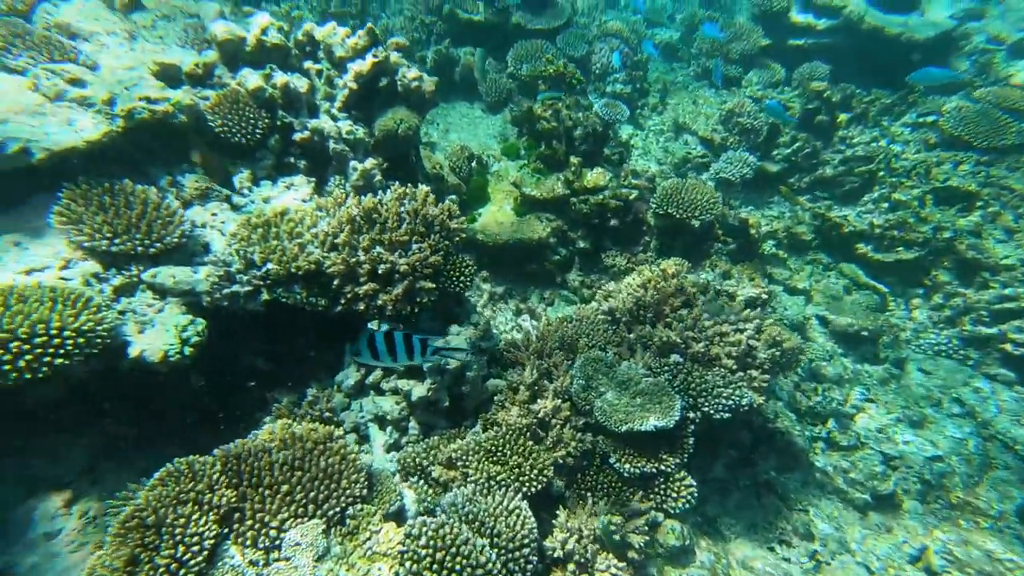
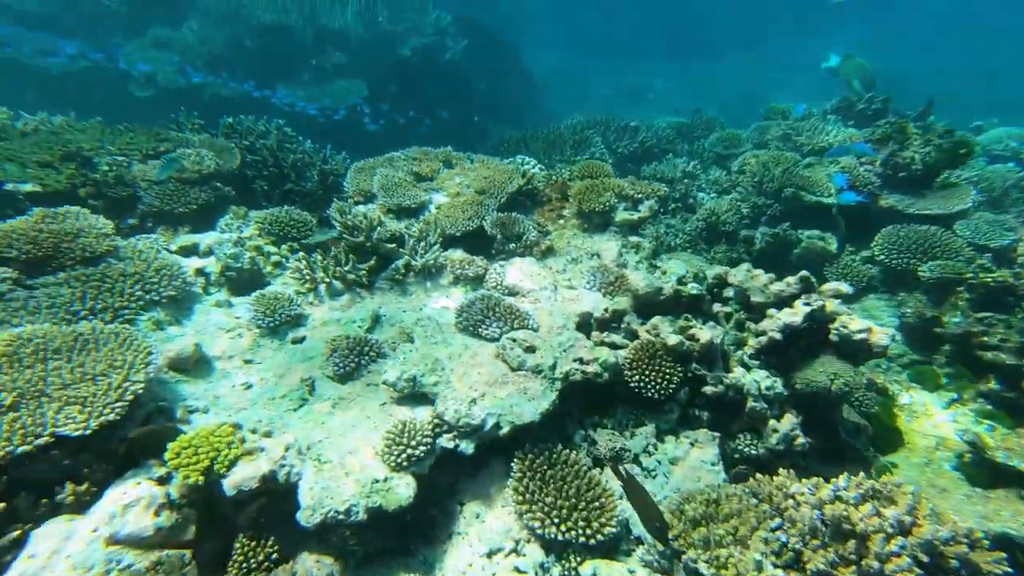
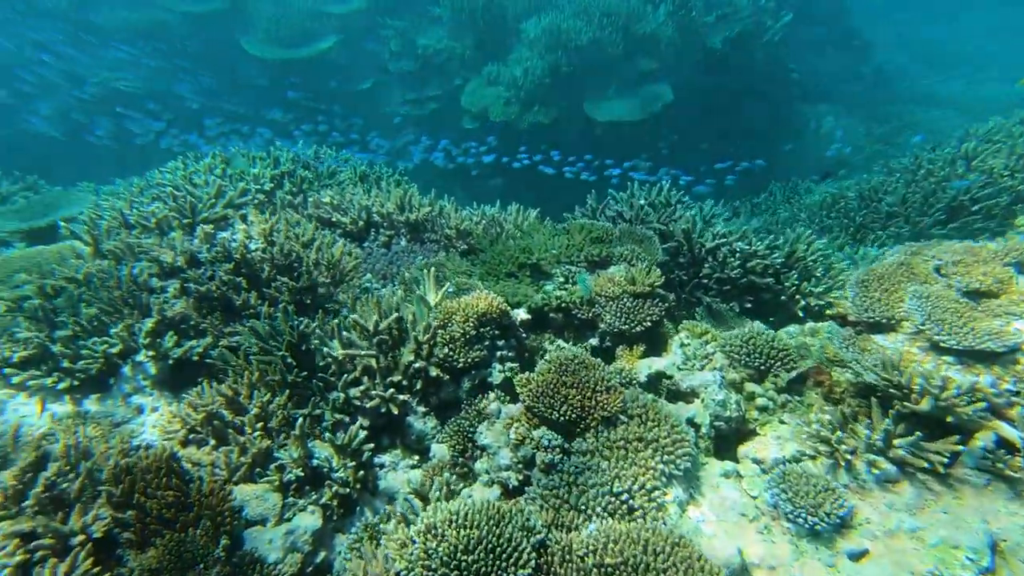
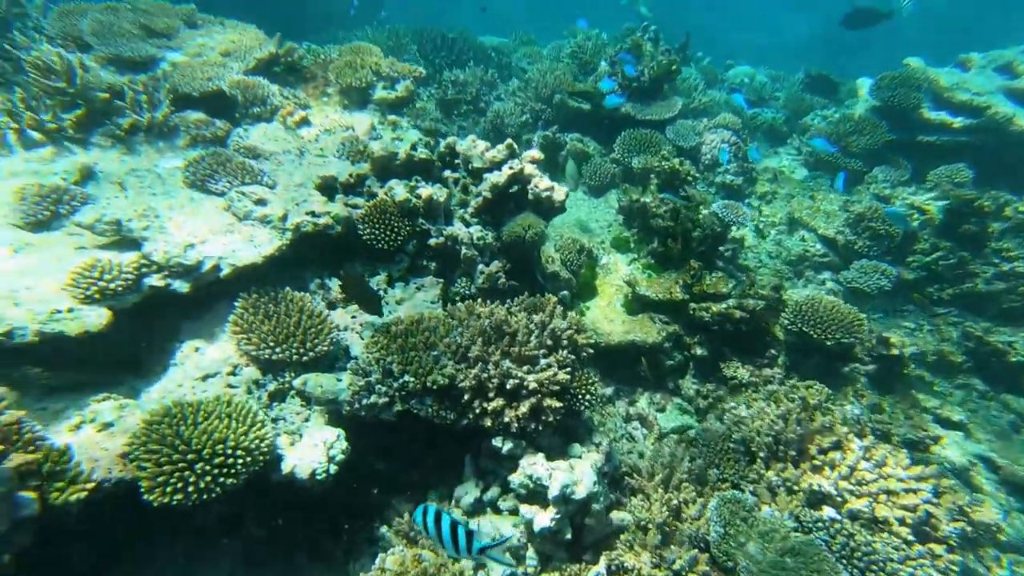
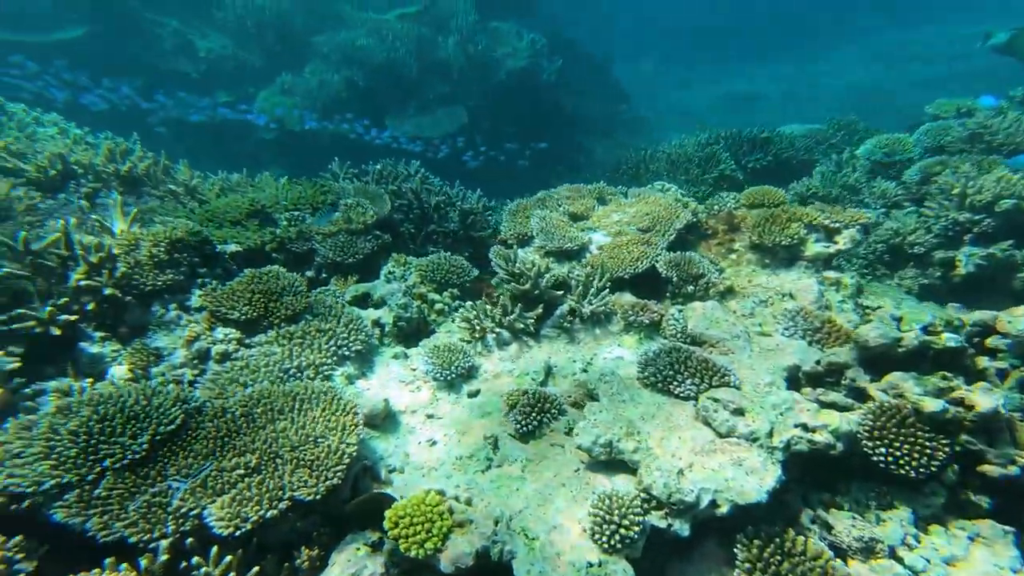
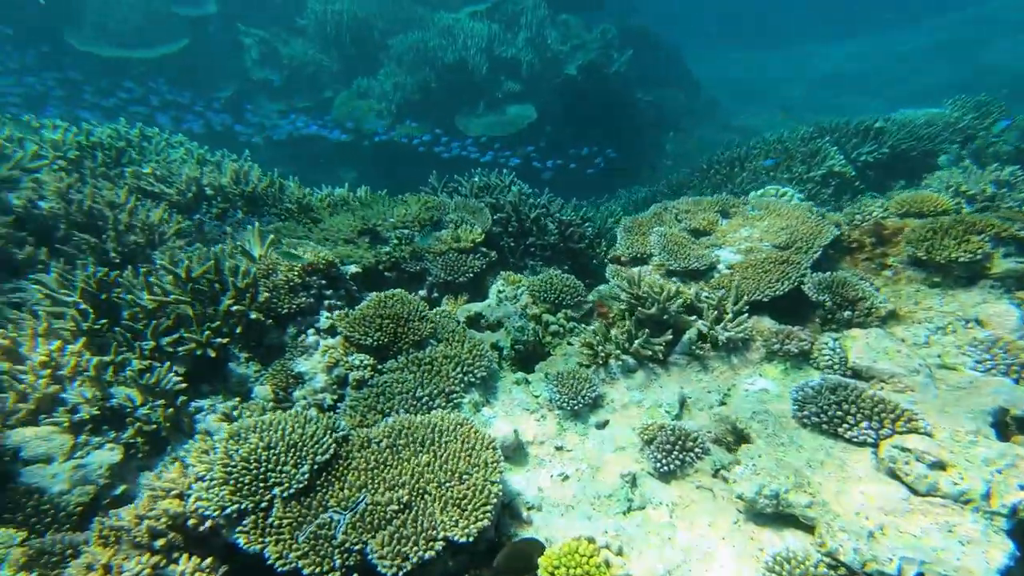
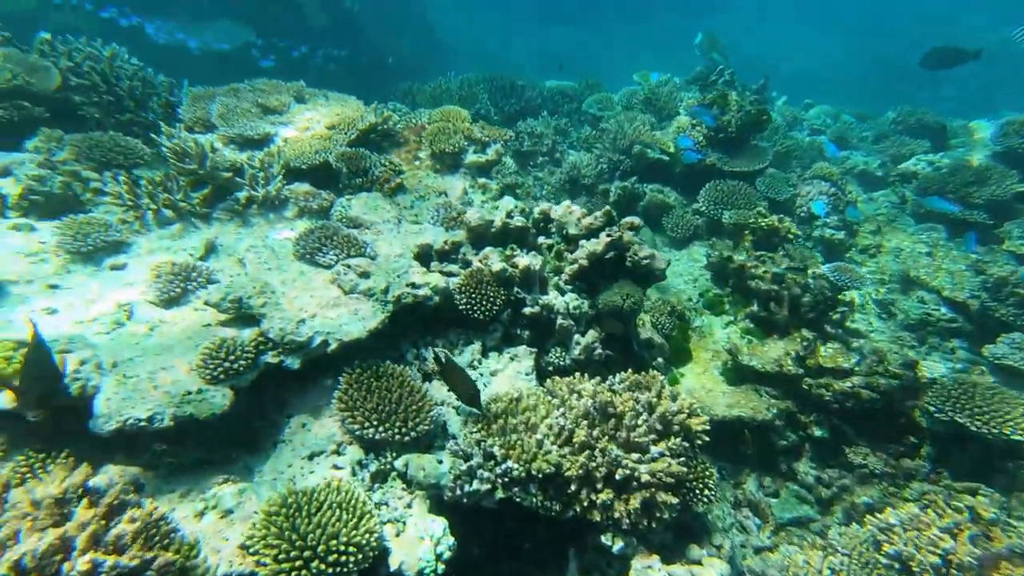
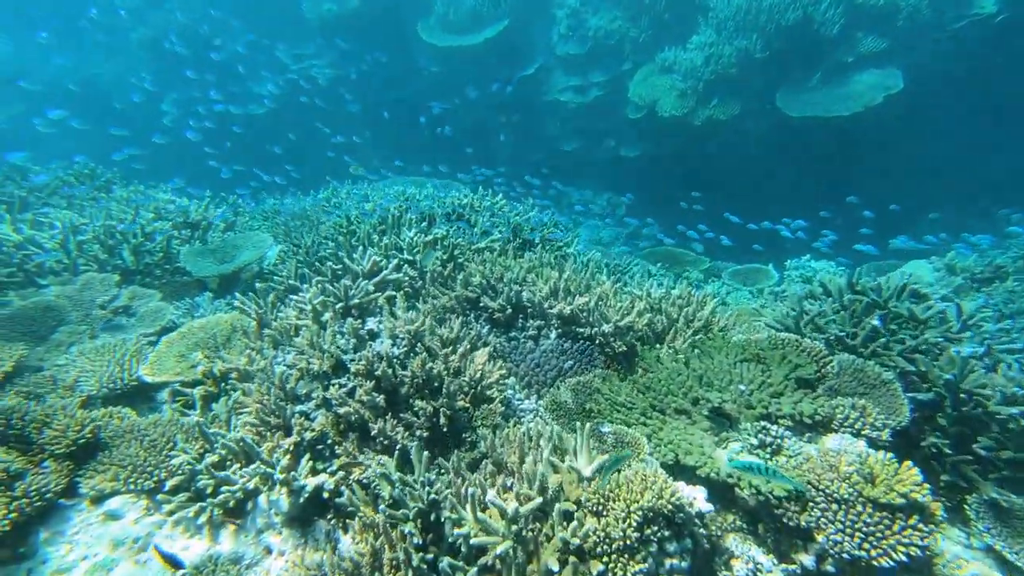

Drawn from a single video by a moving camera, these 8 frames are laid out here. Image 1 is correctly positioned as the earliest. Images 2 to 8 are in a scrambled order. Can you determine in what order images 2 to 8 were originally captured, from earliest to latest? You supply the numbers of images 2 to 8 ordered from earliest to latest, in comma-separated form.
4, 7, 2, 5, 6, 3, 8
